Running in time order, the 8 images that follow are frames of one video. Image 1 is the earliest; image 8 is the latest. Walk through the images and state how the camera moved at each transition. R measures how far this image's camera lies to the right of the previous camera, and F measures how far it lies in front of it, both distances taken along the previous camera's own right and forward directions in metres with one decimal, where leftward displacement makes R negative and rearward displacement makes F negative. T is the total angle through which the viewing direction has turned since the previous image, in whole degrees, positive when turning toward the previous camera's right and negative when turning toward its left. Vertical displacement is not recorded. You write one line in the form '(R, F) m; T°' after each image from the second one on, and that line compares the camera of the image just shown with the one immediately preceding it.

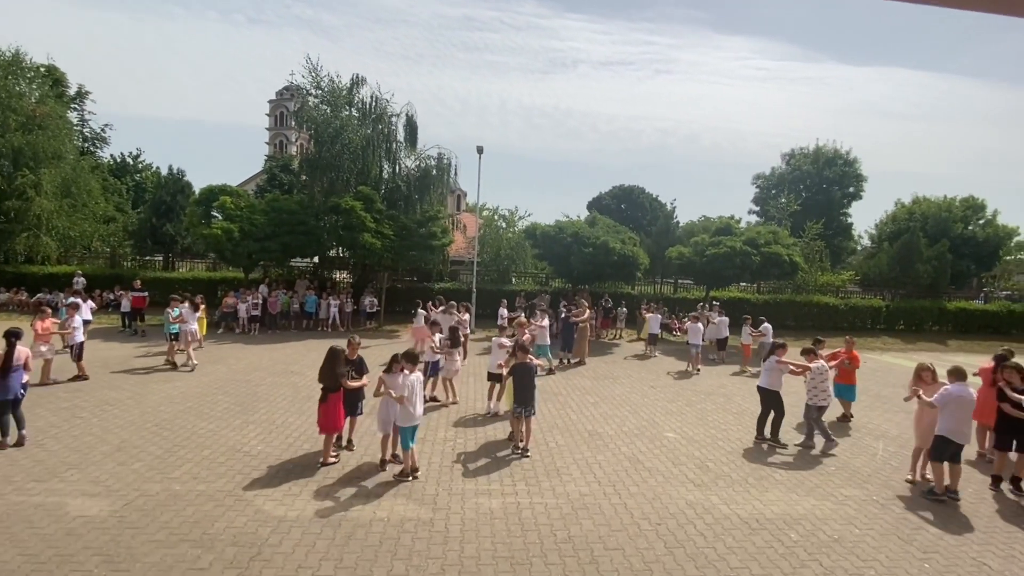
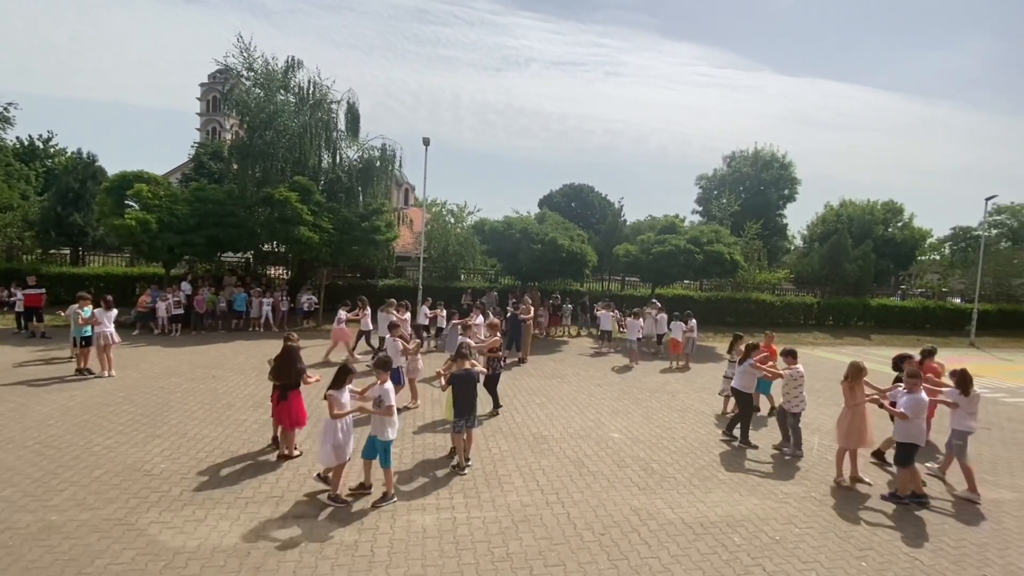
(+0.2, +0.5) m; +6°
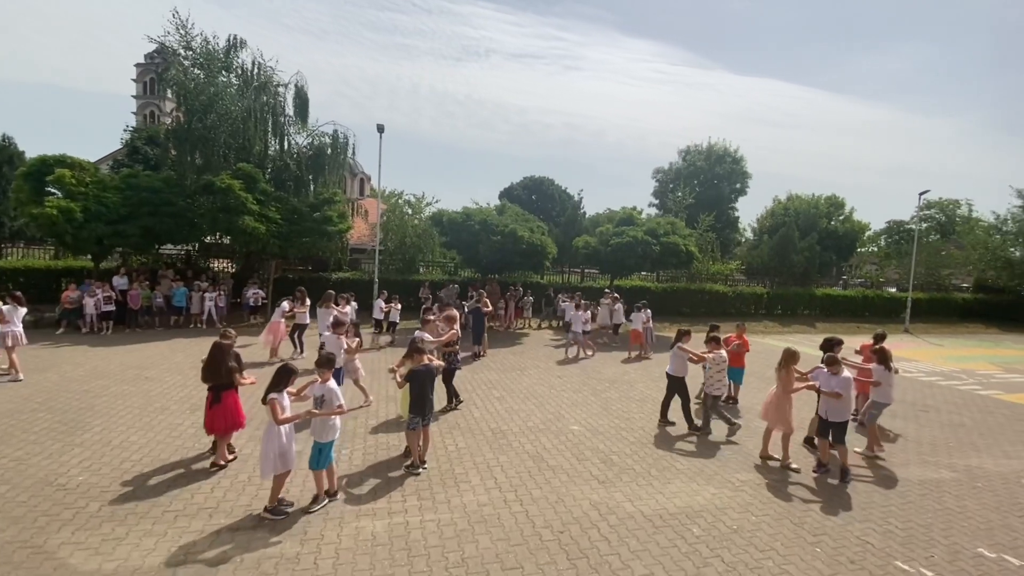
(+0.1, +0.3) m; +5°
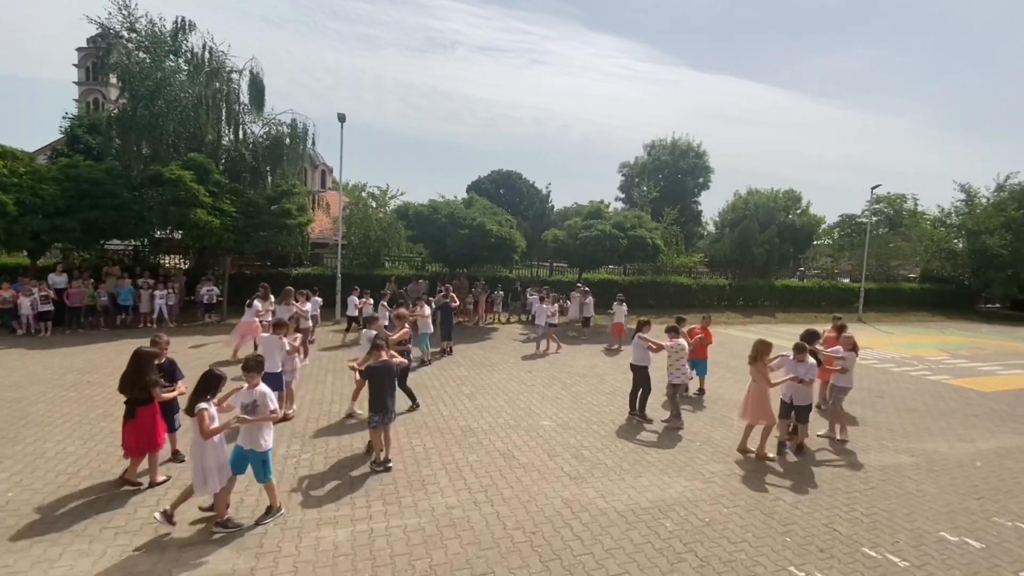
(0.0, +0.2) m; +4°
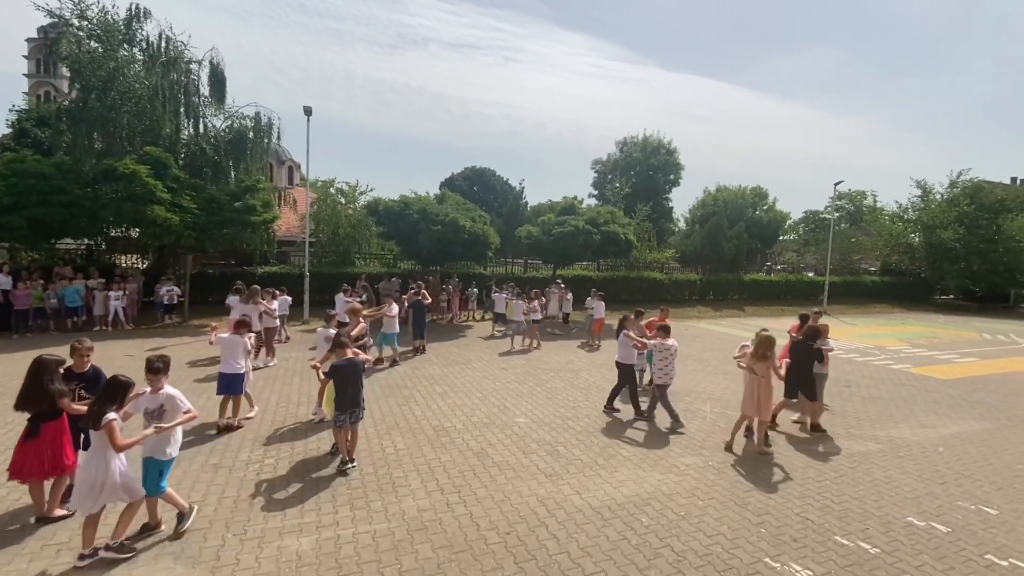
(0.0, +0.2) m; +3°
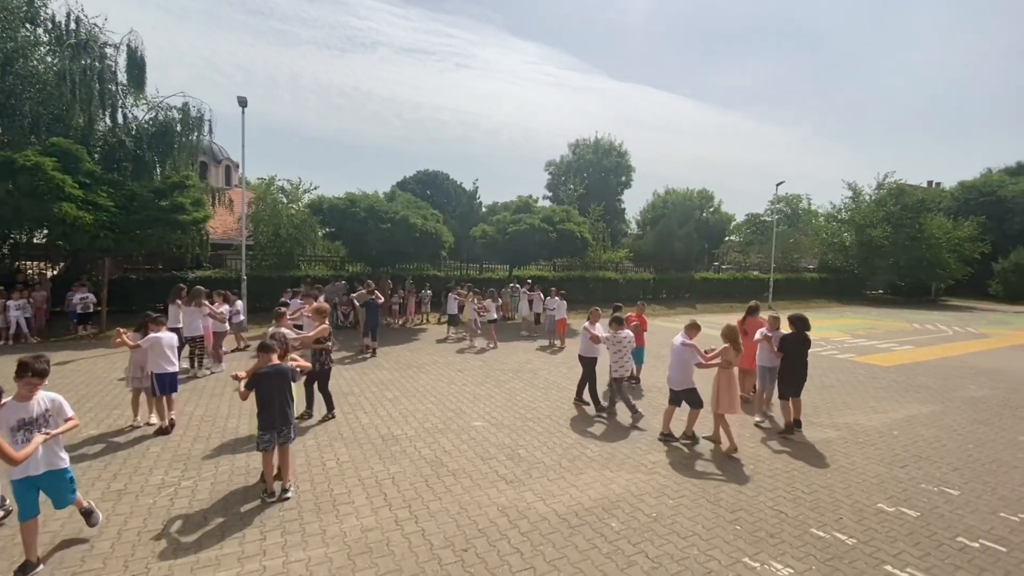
(0.0, +0.5) m; +5°
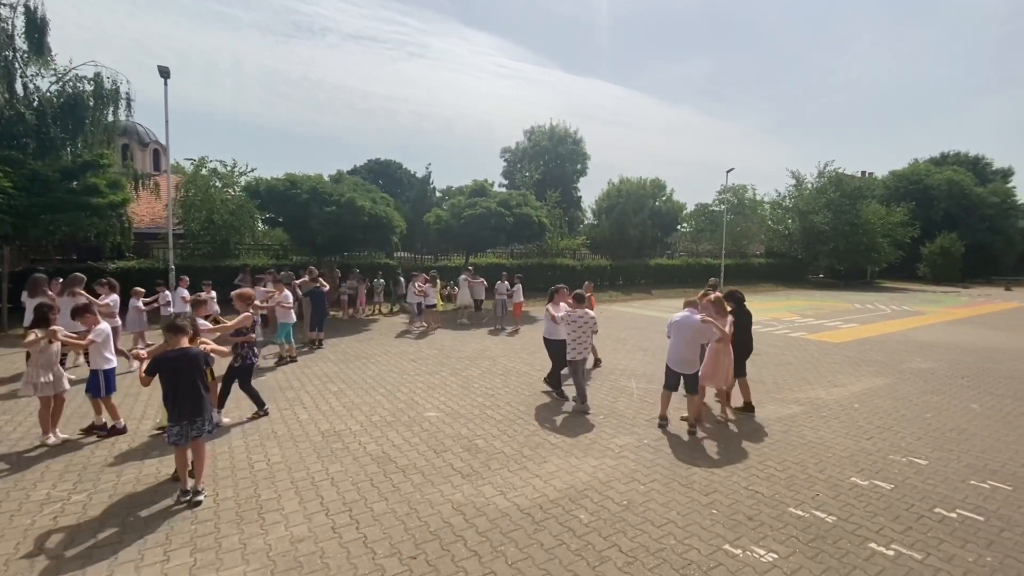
(+0.1, +0.6) m; +5°
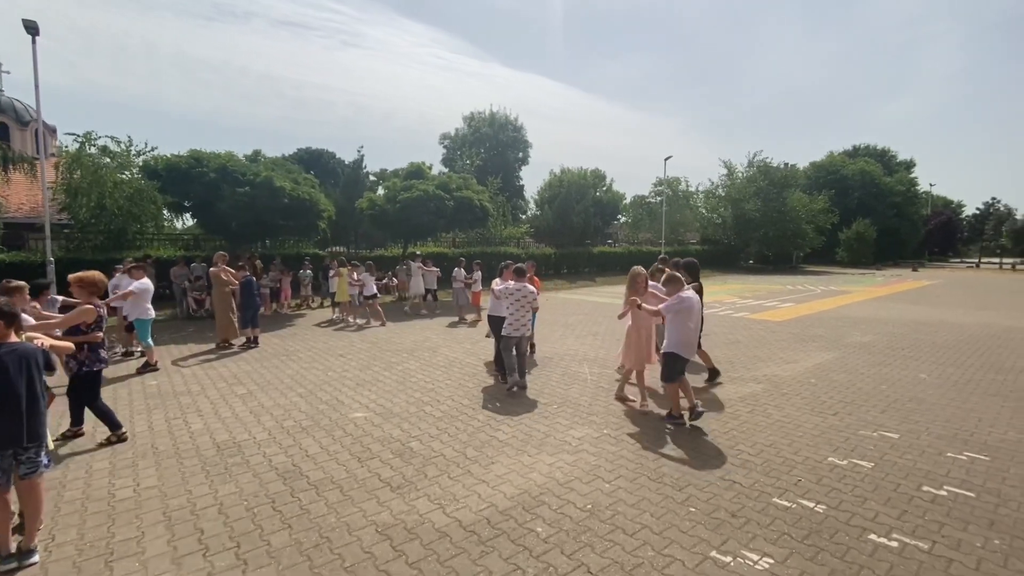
(+0.1, +0.9) m; +7°
